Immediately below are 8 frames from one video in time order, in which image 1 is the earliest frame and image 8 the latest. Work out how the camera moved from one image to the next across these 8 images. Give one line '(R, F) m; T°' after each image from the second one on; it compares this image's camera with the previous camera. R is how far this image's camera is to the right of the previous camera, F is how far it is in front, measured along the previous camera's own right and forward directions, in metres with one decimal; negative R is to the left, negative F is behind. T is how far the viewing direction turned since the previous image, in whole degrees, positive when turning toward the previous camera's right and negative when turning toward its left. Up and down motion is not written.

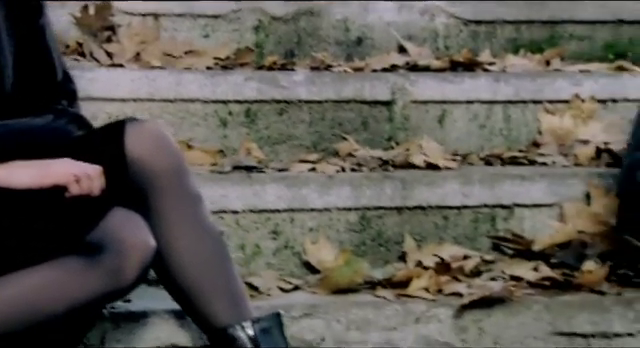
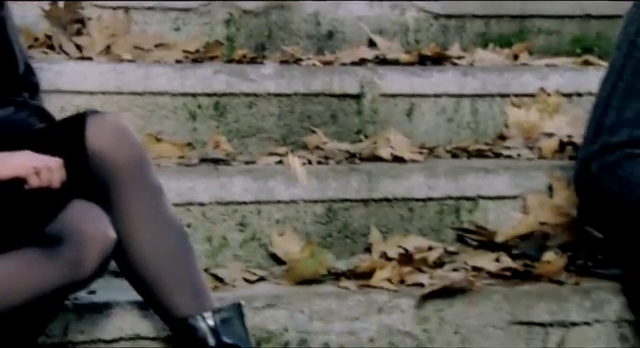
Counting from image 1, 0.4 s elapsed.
(0.0, 0.0) m; +1°
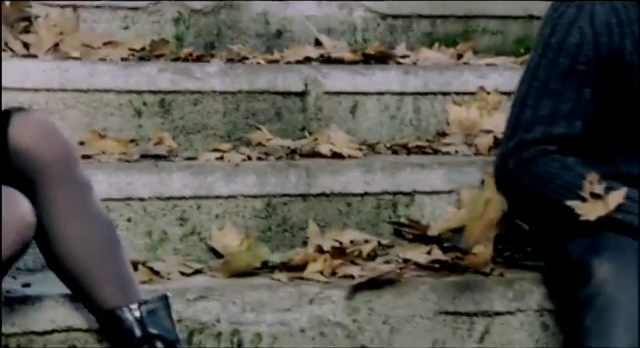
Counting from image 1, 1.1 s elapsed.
(+0.1, -0.1) m; +2°
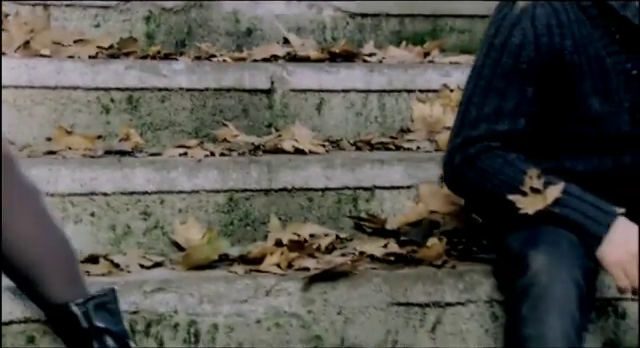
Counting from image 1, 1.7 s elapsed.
(+0.1, 0.0) m; +1°
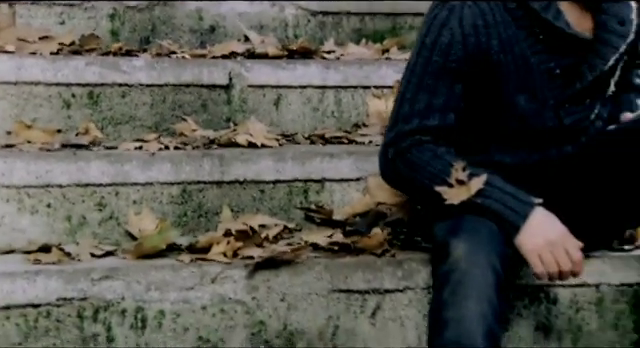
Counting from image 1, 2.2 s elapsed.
(+0.1, -0.1) m; 0°
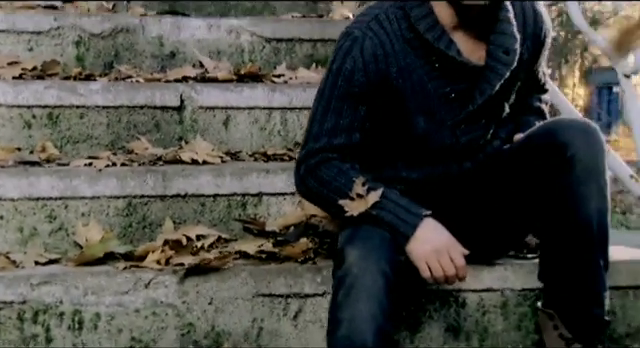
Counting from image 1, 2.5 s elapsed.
(+0.2, -0.2) m; -1°
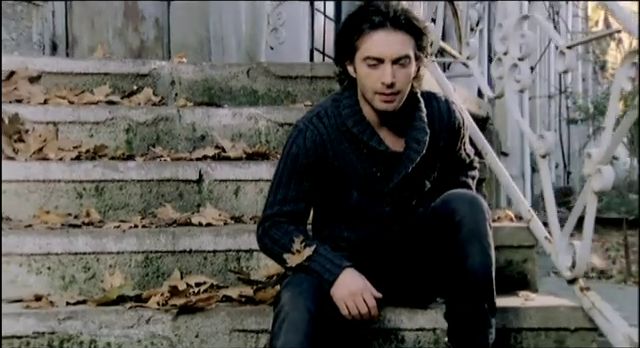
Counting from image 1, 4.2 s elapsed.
(+0.5, -0.5) m; -9°
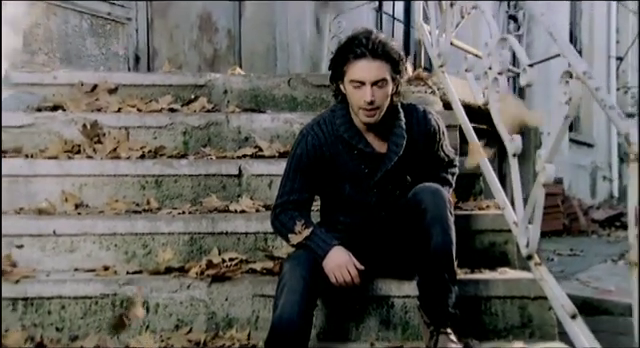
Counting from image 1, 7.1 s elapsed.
(+0.4, -0.6) m; -7°
